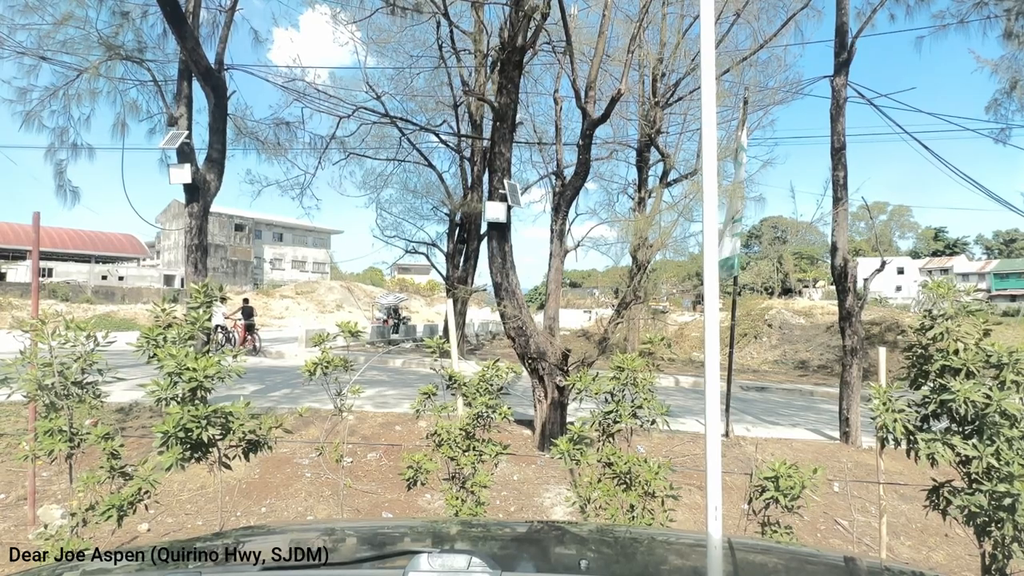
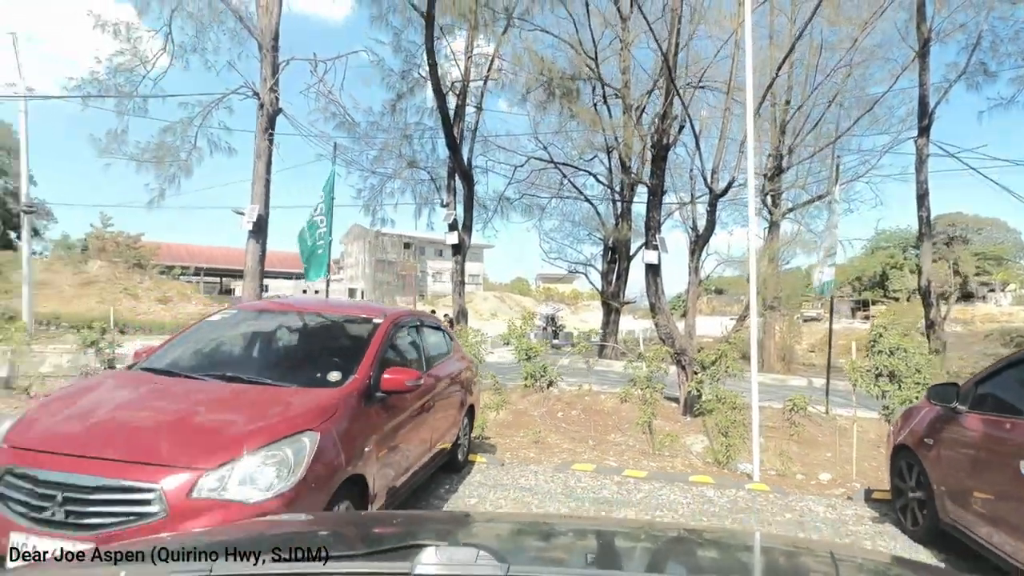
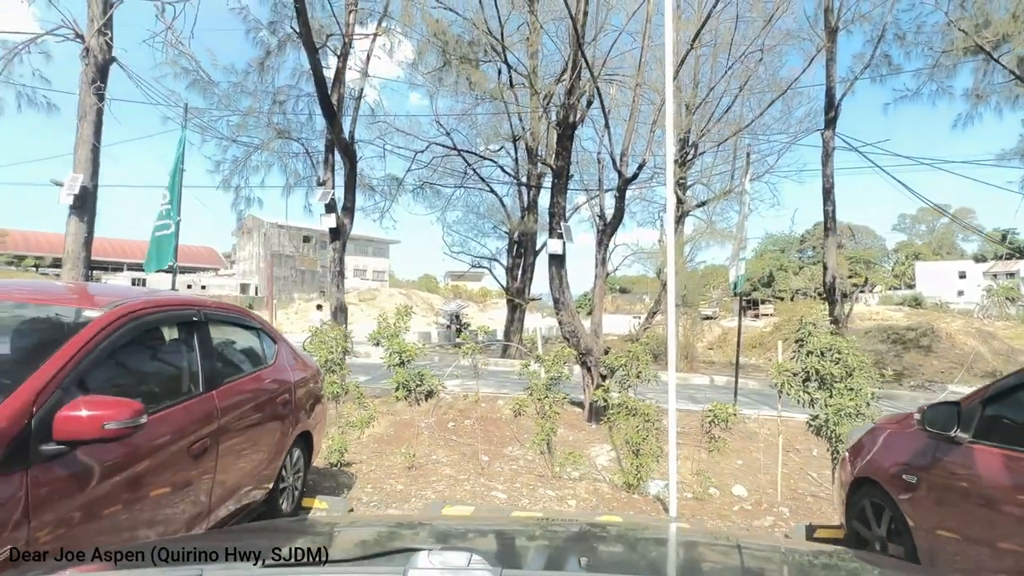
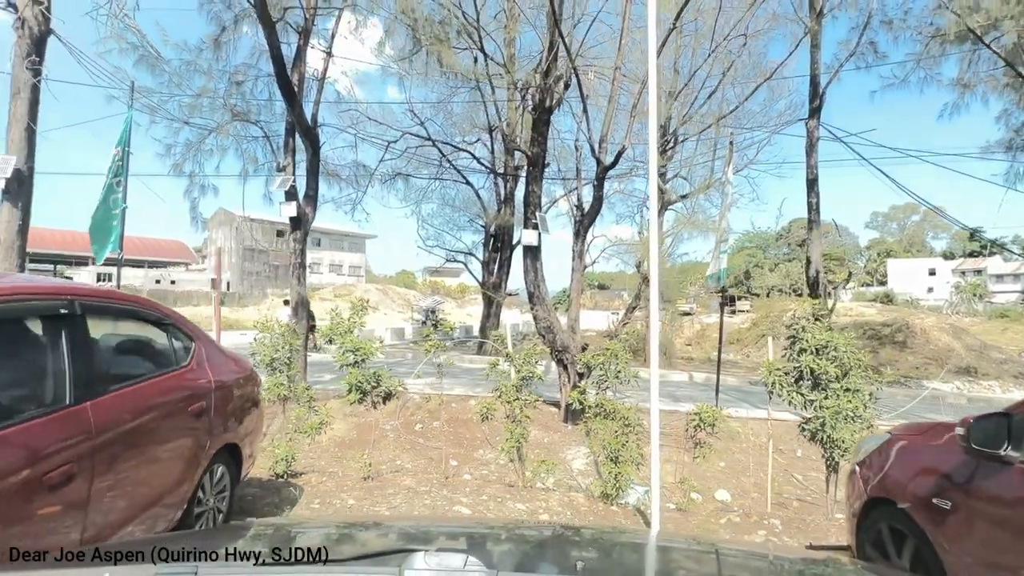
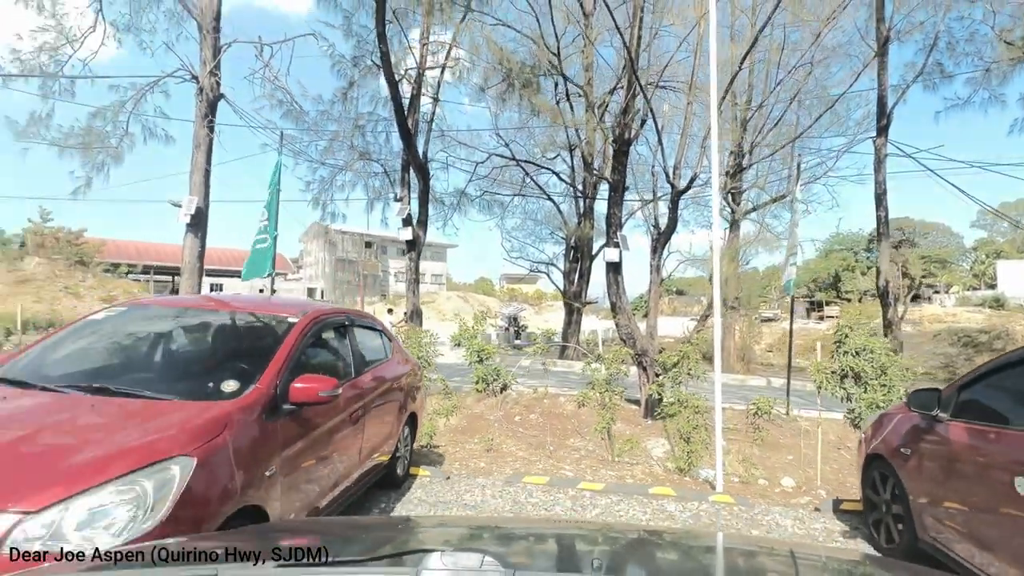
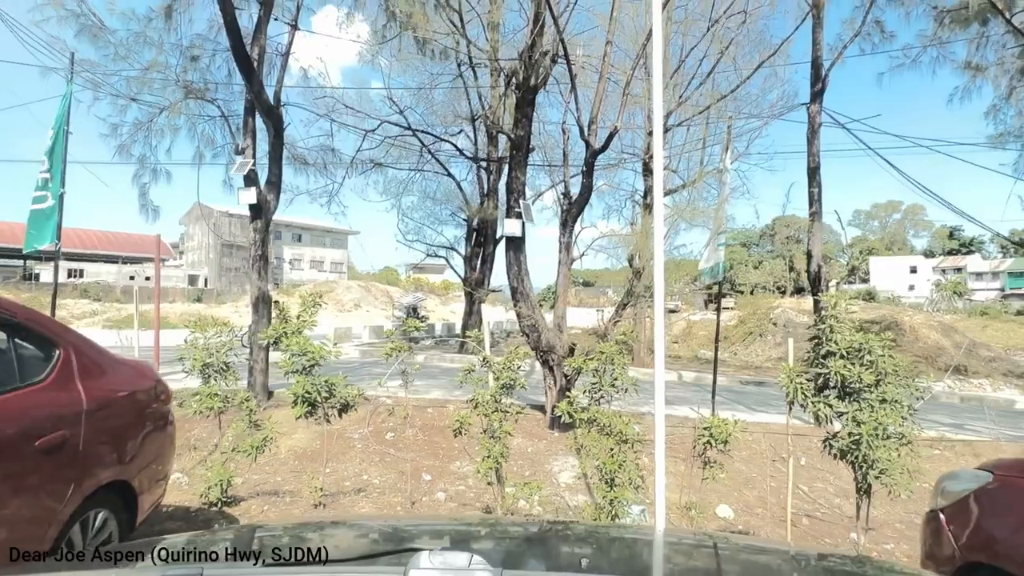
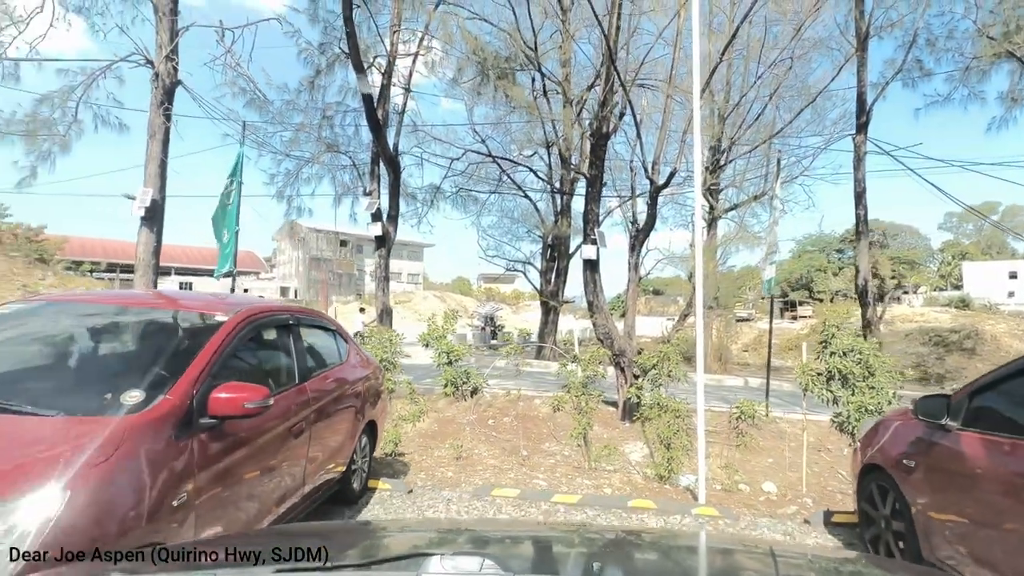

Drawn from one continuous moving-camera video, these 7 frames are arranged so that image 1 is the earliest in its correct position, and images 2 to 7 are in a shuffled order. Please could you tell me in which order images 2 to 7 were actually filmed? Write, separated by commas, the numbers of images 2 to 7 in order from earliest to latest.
6, 4, 3, 7, 5, 2
